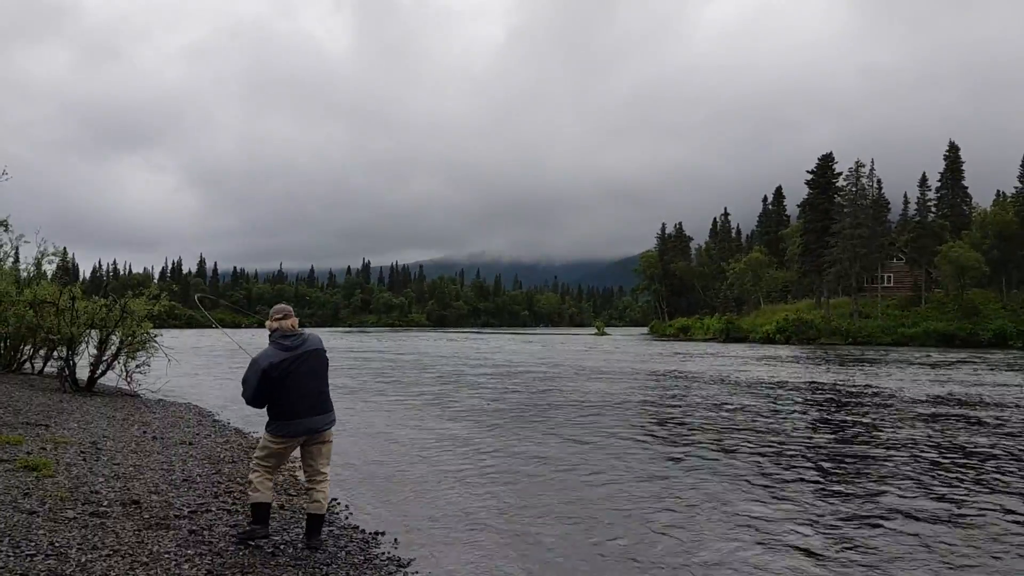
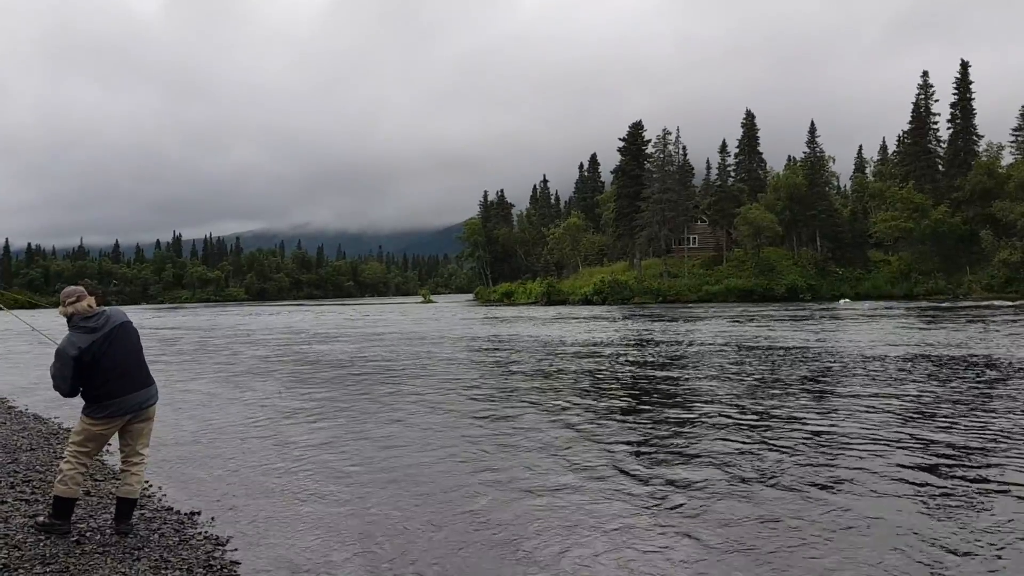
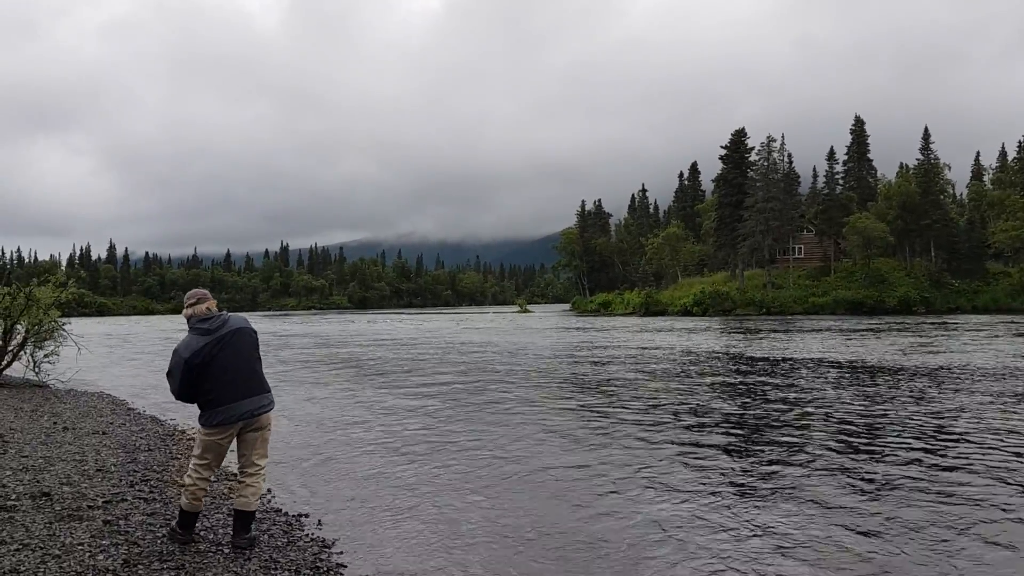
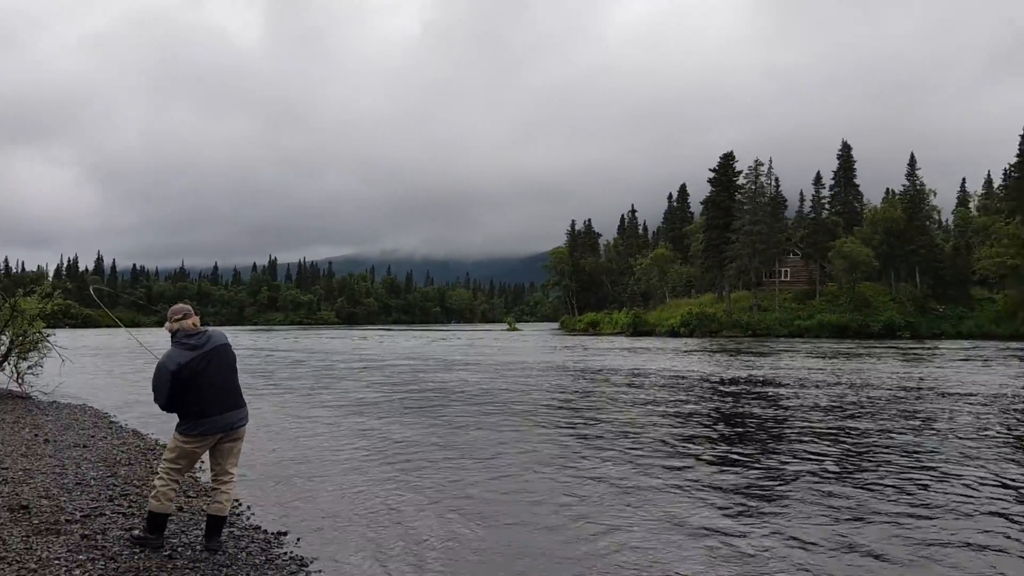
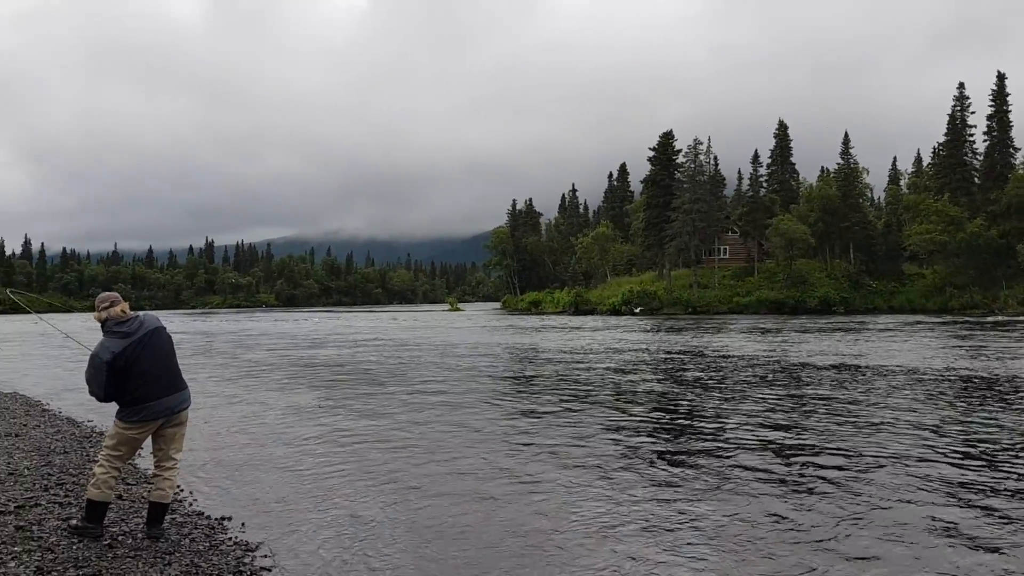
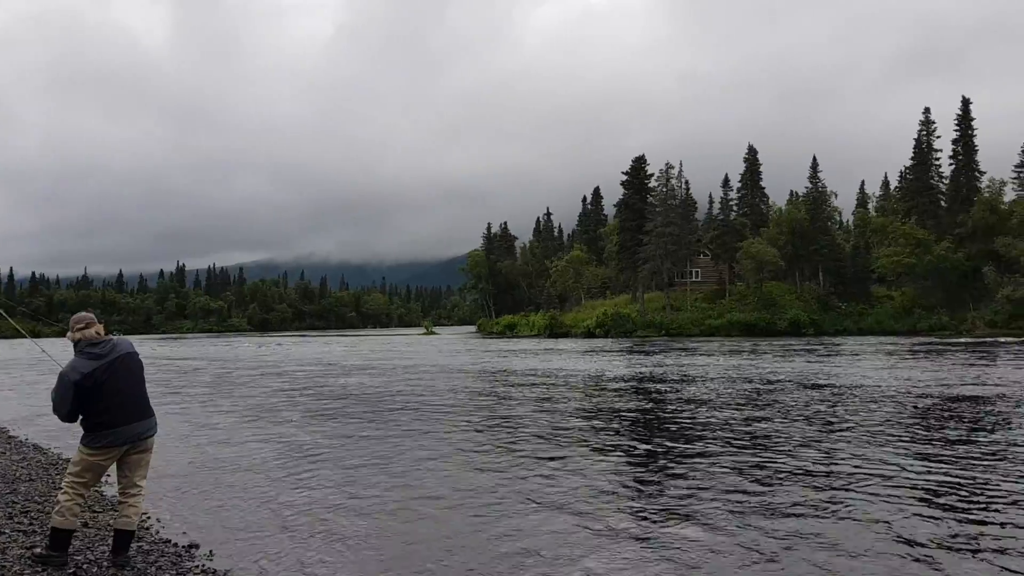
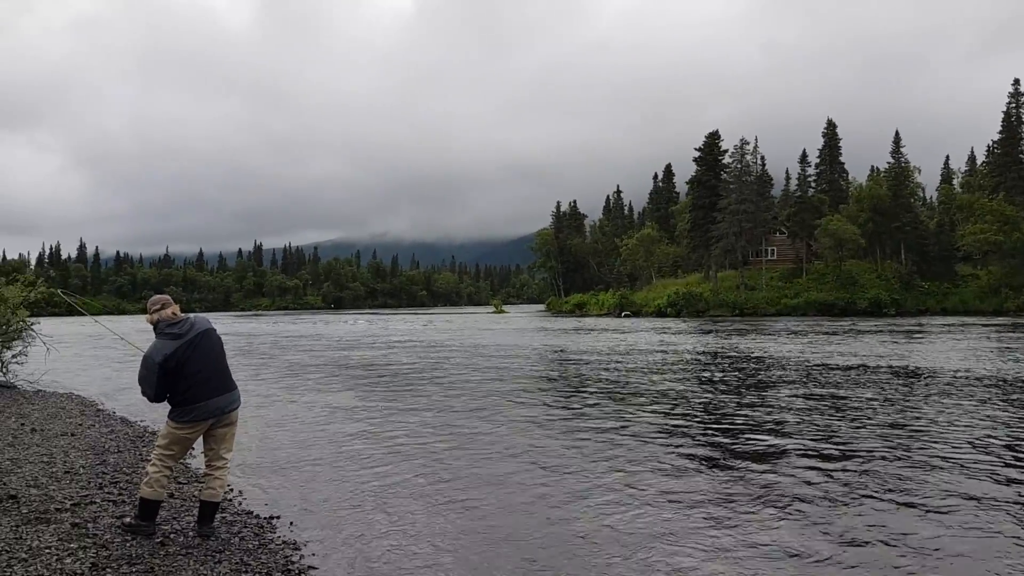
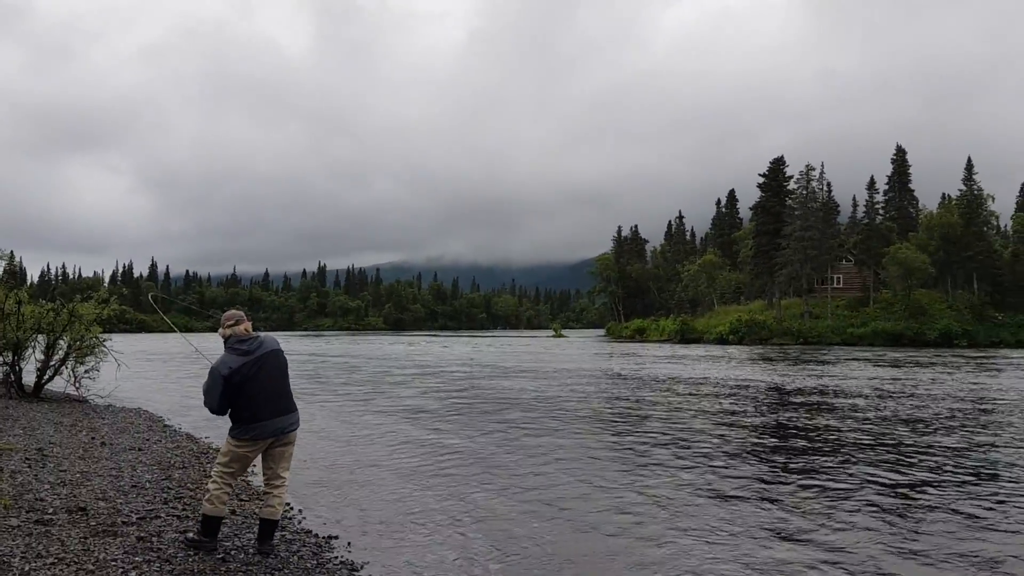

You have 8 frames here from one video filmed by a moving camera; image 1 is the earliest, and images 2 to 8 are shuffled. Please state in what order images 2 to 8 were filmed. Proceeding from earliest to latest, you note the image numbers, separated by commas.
8, 4, 6, 2, 5, 7, 3
